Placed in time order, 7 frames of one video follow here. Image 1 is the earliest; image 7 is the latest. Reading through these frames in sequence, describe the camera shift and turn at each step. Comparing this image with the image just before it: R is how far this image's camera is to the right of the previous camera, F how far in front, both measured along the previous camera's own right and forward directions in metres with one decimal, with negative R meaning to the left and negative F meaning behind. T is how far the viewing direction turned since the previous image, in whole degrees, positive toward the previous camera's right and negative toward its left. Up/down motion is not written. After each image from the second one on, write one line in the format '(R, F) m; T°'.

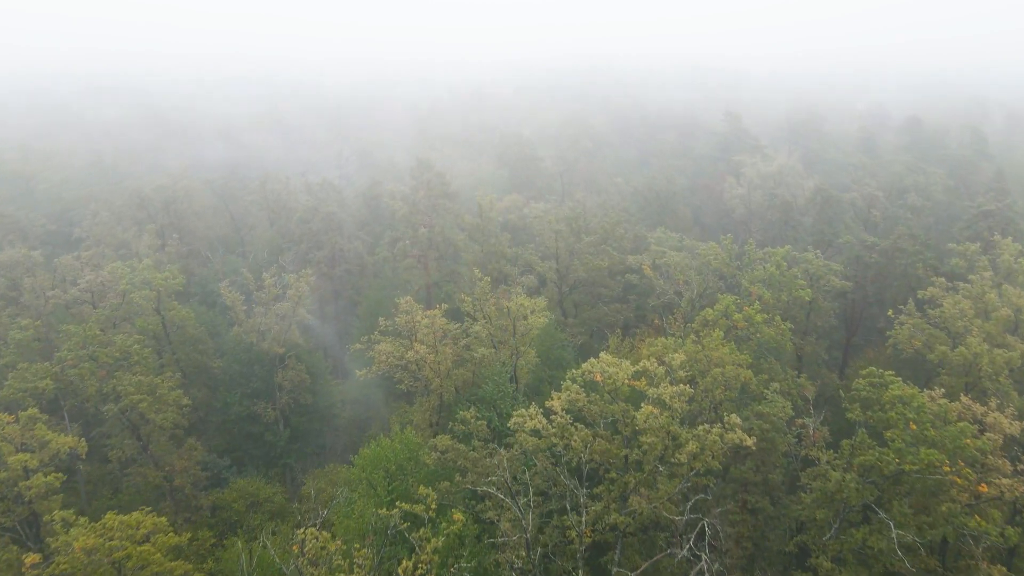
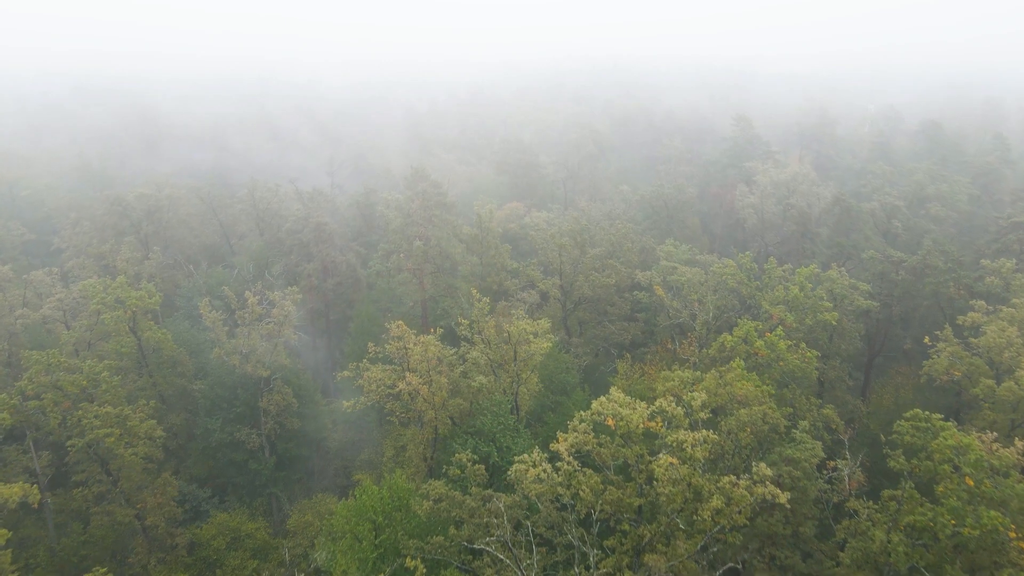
(0.0, +2.0) m; 0°
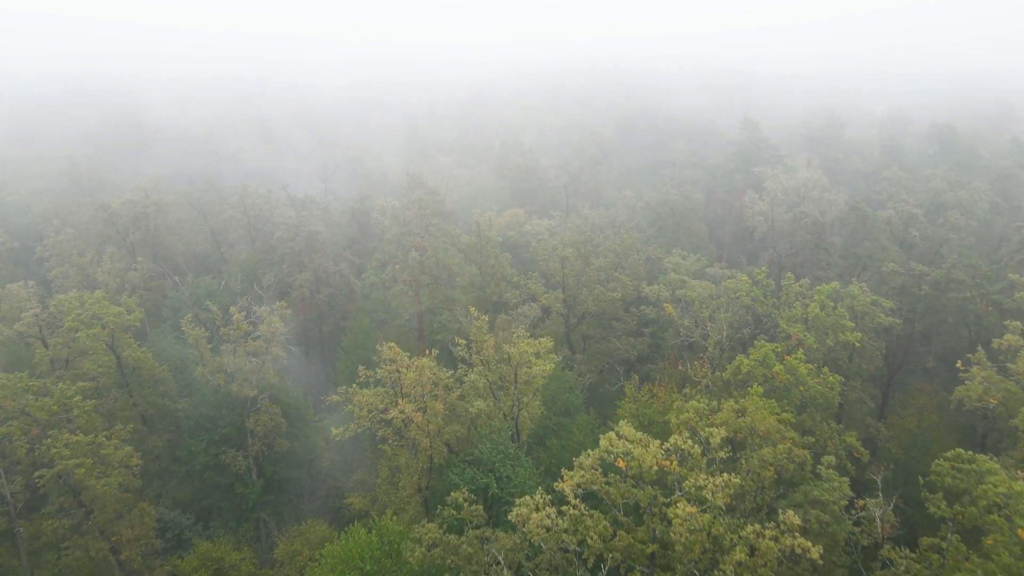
(0.0, +1.5) m; 0°
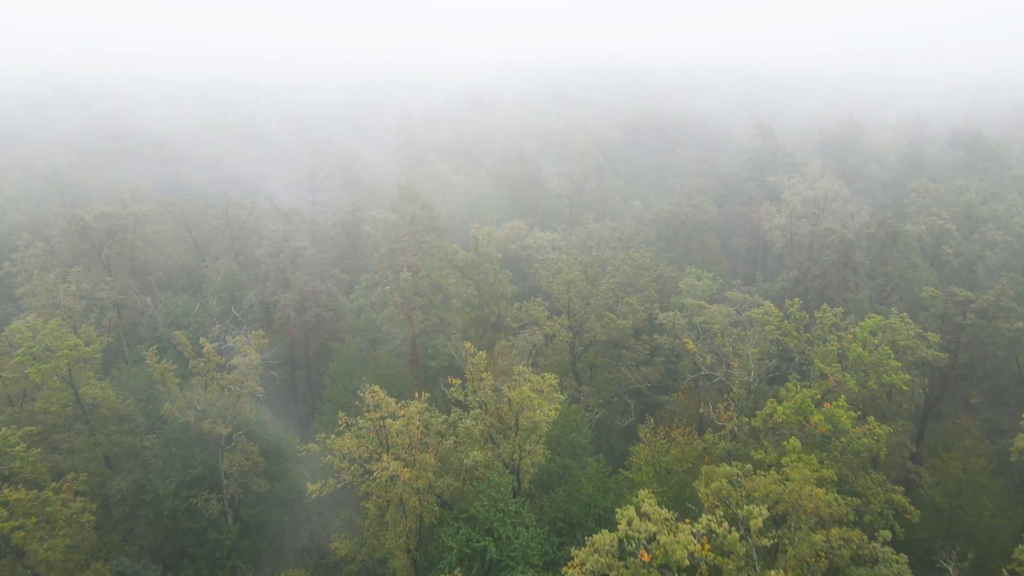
(0.0, +2.5) m; 0°
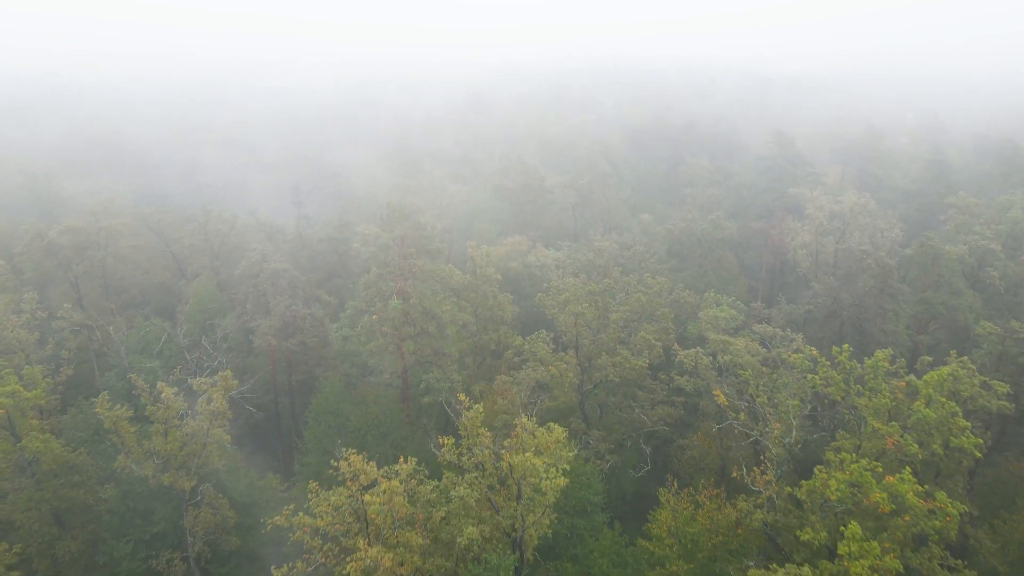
(0.0, +2.9) m; 0°
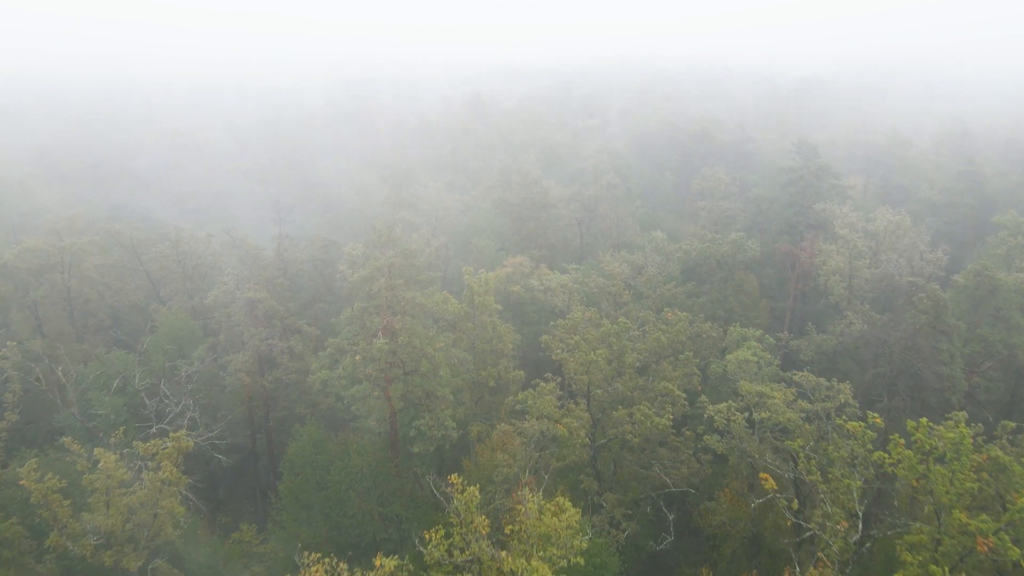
(-0.1, +3.2) m; 0°
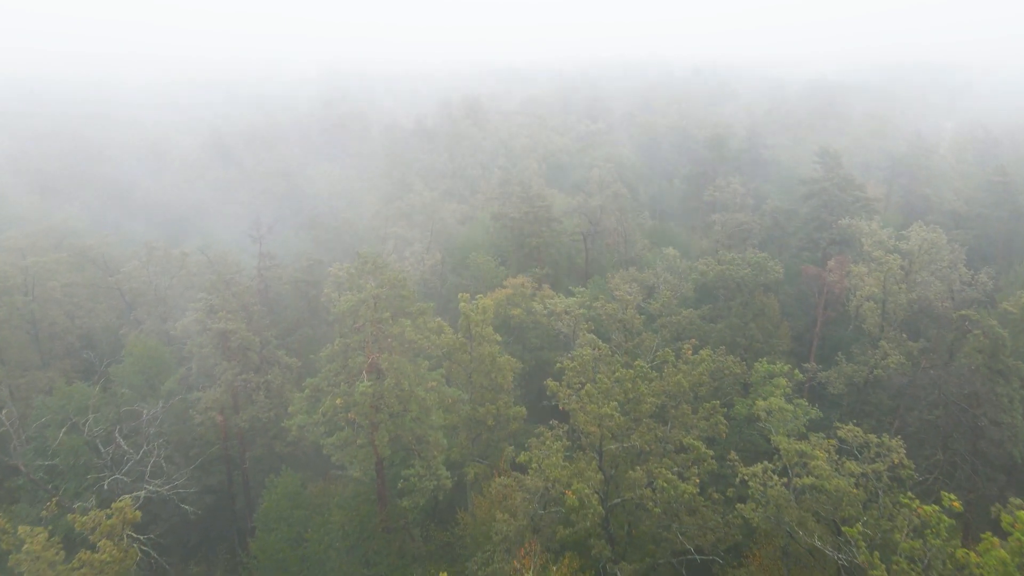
(0.0, +2.7) m; 0°
